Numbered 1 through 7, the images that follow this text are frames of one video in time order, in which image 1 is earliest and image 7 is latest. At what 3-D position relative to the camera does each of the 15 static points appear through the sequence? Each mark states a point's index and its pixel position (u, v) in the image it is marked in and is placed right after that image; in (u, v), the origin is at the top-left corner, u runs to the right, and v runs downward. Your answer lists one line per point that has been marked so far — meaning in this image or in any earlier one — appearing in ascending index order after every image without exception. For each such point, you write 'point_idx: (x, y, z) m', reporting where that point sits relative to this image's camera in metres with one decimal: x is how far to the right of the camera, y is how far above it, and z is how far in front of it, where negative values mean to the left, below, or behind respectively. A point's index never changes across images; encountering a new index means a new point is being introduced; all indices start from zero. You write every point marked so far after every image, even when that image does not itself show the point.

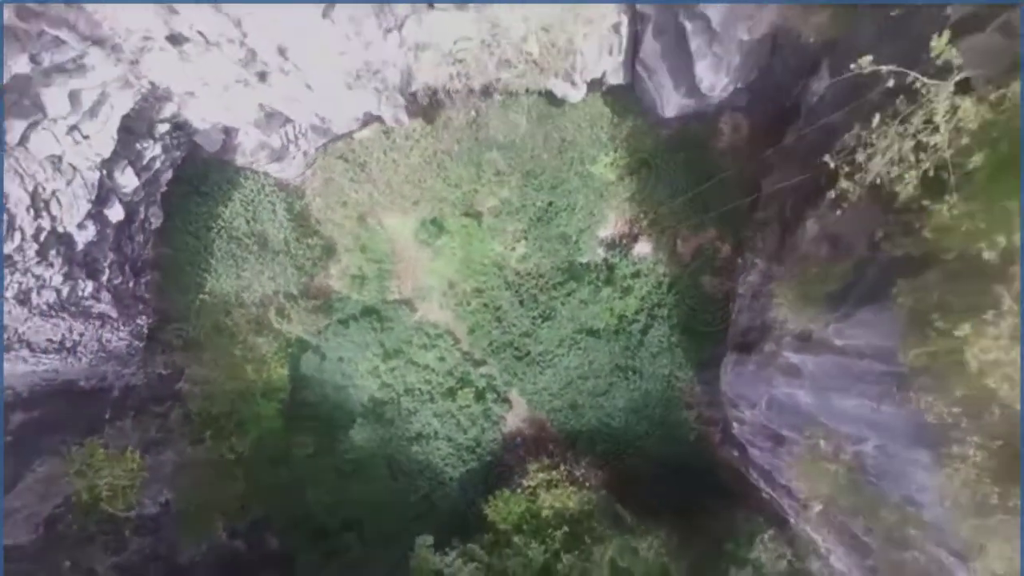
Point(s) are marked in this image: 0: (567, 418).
0: (+0.4, -0.7, +3.0) m
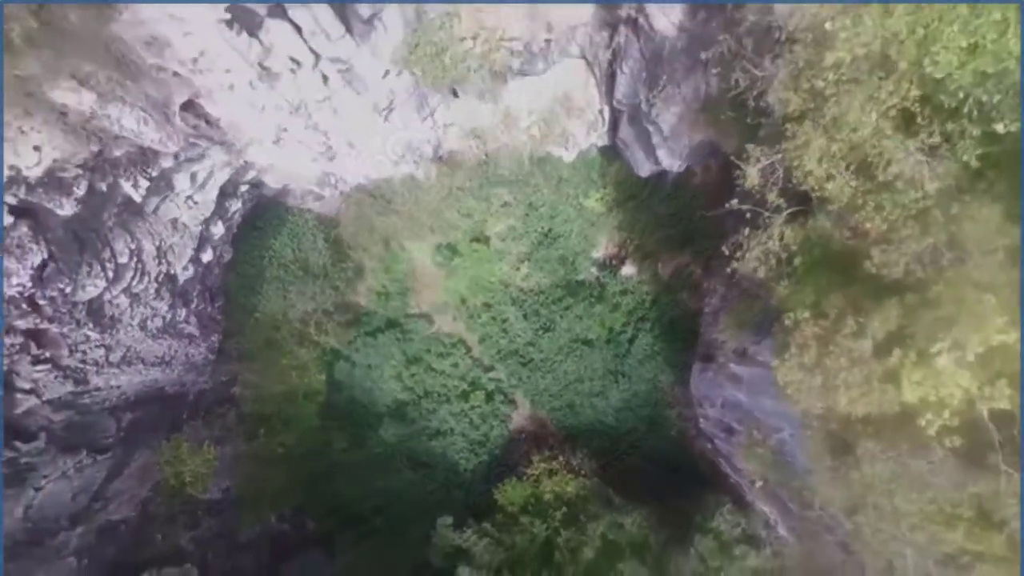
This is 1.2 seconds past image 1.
0: (+0.5, -1.0, +4.2) m
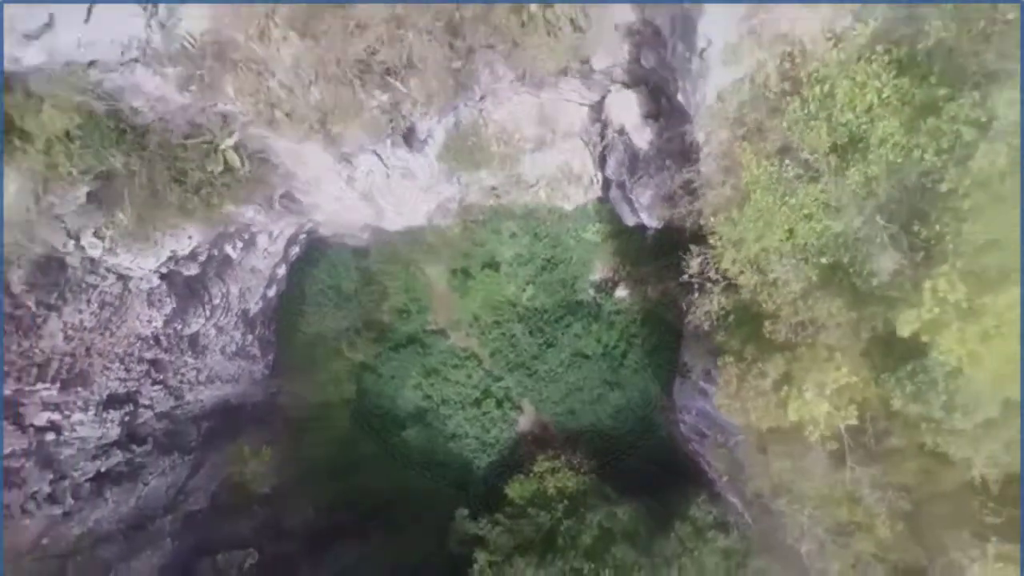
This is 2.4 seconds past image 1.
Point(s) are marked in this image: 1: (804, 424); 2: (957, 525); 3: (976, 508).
0: (+0.6, -1.4, +5.5) m
1: (+2.2, -1.0, +3.9) m
2: (+3.1, -1.6, +3.6) m
3: (+3.2, -1.5, +3.6) m
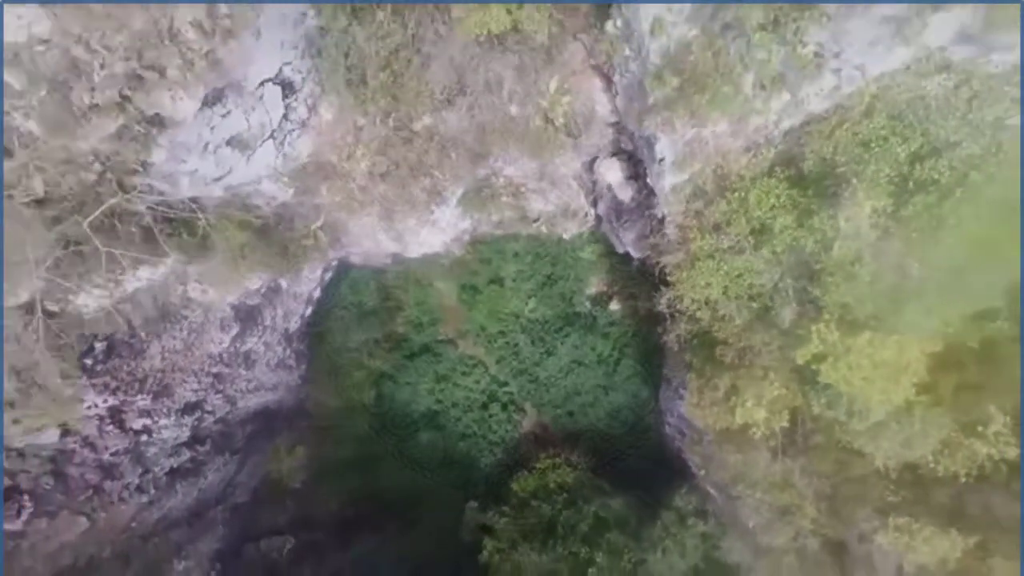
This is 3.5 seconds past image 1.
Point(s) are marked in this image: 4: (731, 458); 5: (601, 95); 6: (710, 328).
0: (+0.7, -1.7, +6.6) m
1: (+2.3, -1.3, +5.0) m
2: (+3.2, -1.9, +4.7) m
3: (+3.3, -1.8, +4.7) m
4: (+2.2, -1.6, +5.0) m
5: (+0.8, +1.5, +4.2) m
6: (+2.0, -0.4, +5.1) m
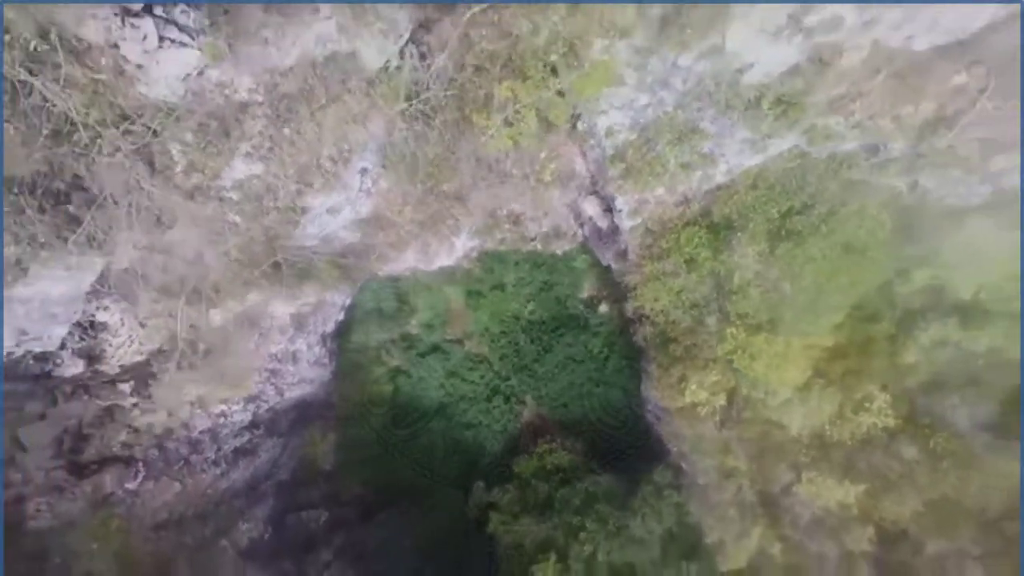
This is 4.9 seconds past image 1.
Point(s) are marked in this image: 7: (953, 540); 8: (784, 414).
0: (+0.8, -1.9, +8.1) m
1: (+2.3, -1.5, +6.5) m
2: (+3.2, -2.1, +6.2) m
3: (+3.4, -2.0, +6.2) m
4: (+2.2, -1.8, +6.5) m
5: (+0.8, +1.4, +5.7) m
6: (+2.0, -0.5, +6.6) m
7: (+4.9, -2.8, +5.8) m
8: (+3.2, -1.5, +6.1) m
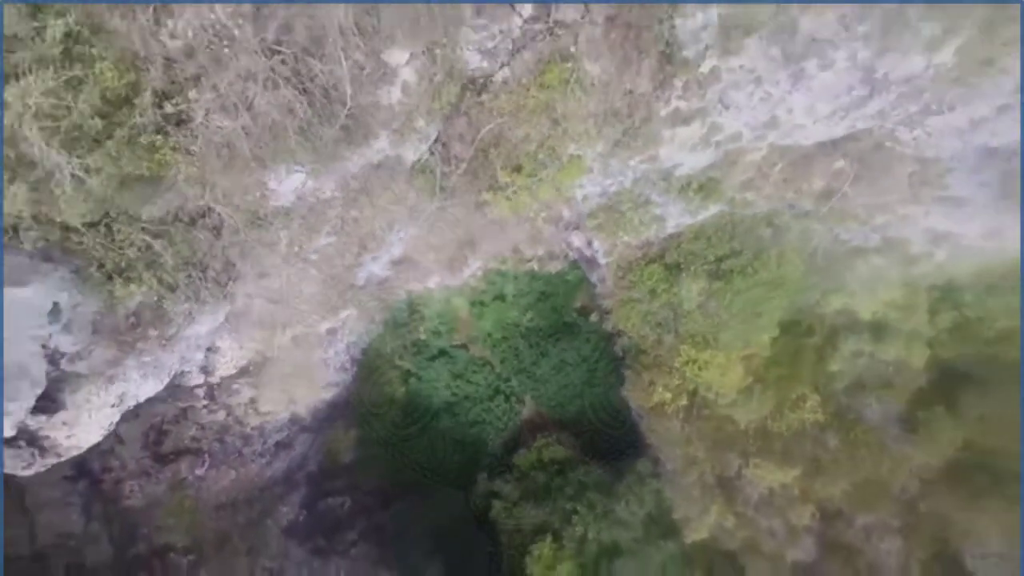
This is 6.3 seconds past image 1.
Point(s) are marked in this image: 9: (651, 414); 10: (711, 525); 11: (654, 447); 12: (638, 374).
0: (+0.8, -2.2, +9.5) m
1: (+2.3, -1.8, +7.9) m
2: (+3.2, -2.4, +7.6) m
3: (+3.4, -2.3, +7.6) m
4: (+2.2, -2.1, +7.9) m
5: (+0.8, +1.1, +7.1) m
6: (+2.0, -0.8, +8.0) m
7: (+4.9, -3.1, +7.2) m
8: (+3.2, -1.8, +7.5) m
9: (+2.1, -1.9, +8.2) m
10: (+2.9, -3.4, +7.5) m
11: (+2.2, -2.5, +8.4) m
12: (+2.0, -1.3, +8.1) m
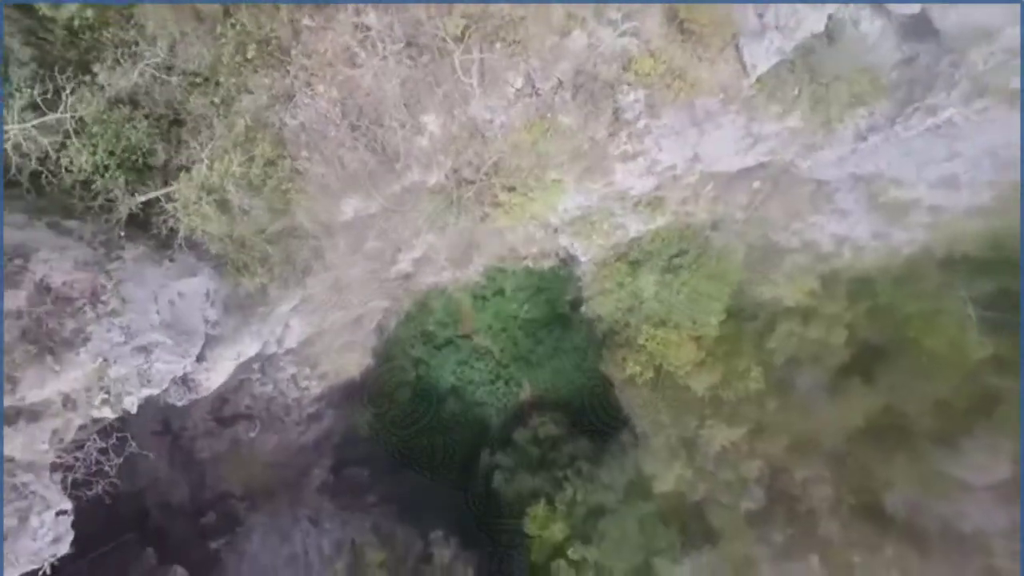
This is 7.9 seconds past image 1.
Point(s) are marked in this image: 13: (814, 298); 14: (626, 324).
0: (+0.7, -2.0, +11.2) m
1: (+2.3, -1.6, +9.6) m
2: (+3.2, -2.2, +9.3) m
3: (+3.3, -2.1, +9.3) m
4: (+2.2, -1.9, +9.6) m
5: (+0.7, +1.2, +8.8) m
6: (+1.9, -0.7, +9.6) m
7: (+4.9, -3.0, +8.9) m
8: (+3.2, -1.6, +9.2) m
9: (+2.1, -1.8, +9.8) m
10: (+2.8, -3.3, +9.1) m
11: (+2.2, -2.4, +10.1) m
12: (+1.9, -1.2, +9.7) m
13: (+4.9, -0.2, +8.5) m
14: (+2.1, -0.6, +9.5) m
